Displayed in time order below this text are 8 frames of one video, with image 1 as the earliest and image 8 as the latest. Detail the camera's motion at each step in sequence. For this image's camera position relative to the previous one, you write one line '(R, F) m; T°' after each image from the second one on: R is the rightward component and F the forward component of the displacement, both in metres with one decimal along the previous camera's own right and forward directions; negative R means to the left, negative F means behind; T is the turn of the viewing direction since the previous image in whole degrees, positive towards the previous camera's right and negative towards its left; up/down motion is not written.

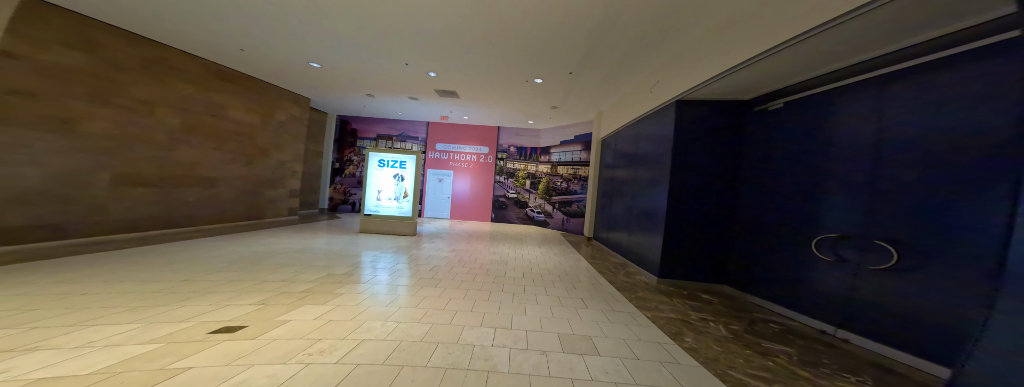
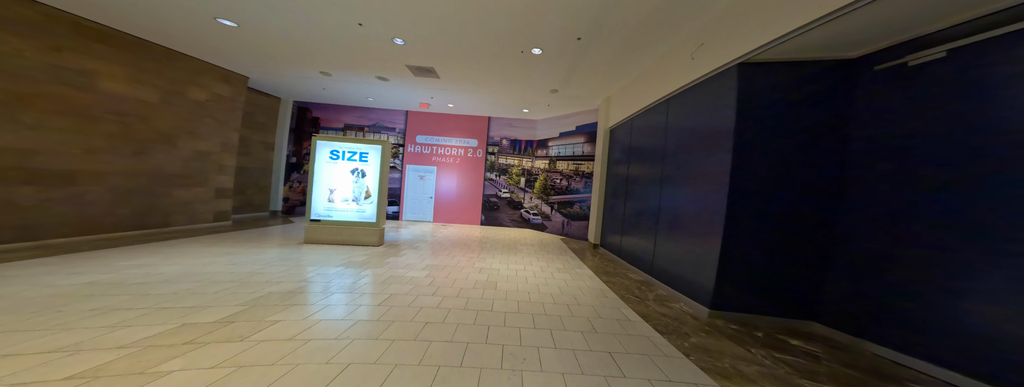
(+0.1, +1.4) m; +1°
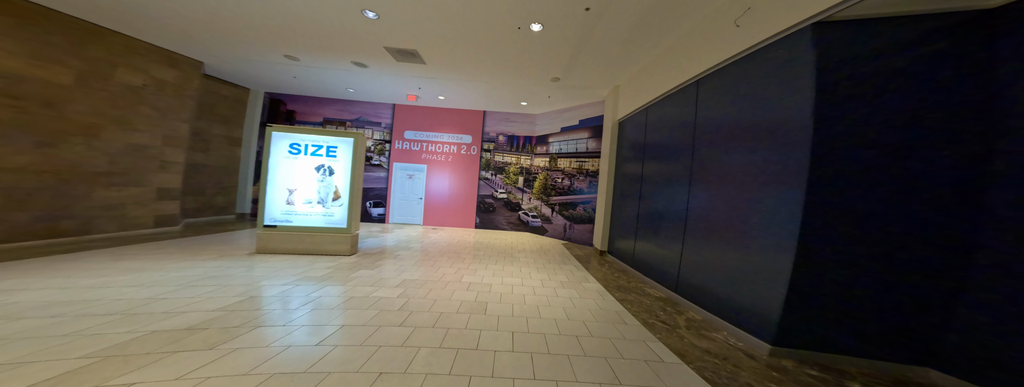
(+0.1, +0.8) m; 0°
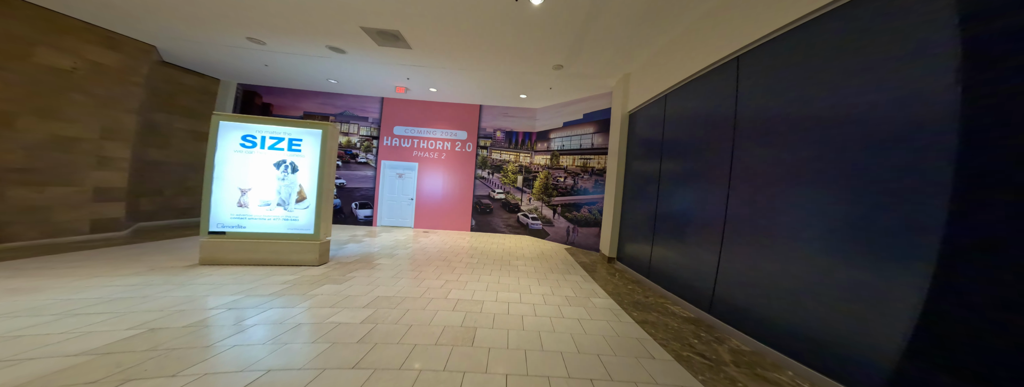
(+0.1, +0.7) m; 0°
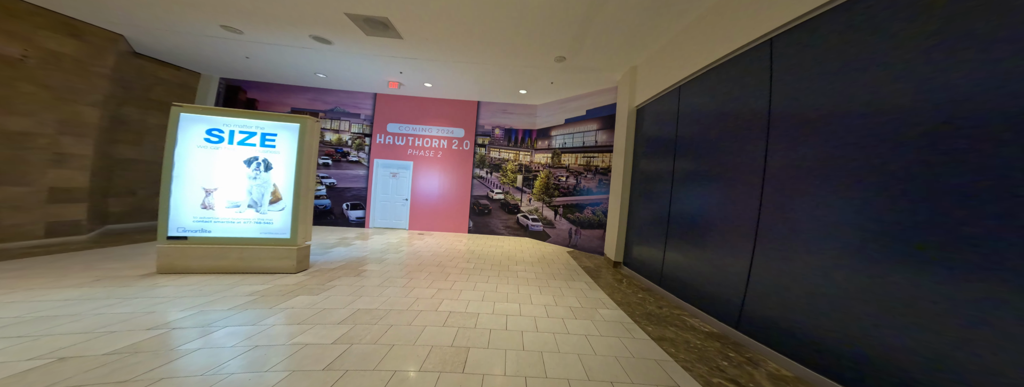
(0.0, +0.4) m; 0°
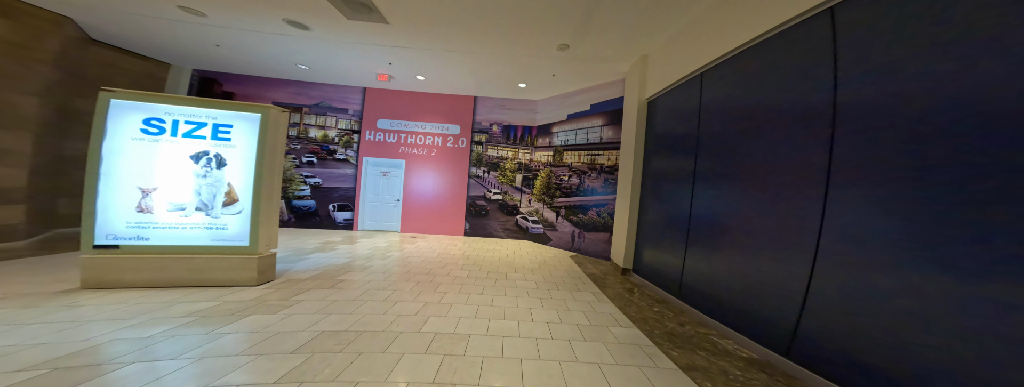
(0.0, +0.5) m; 0°
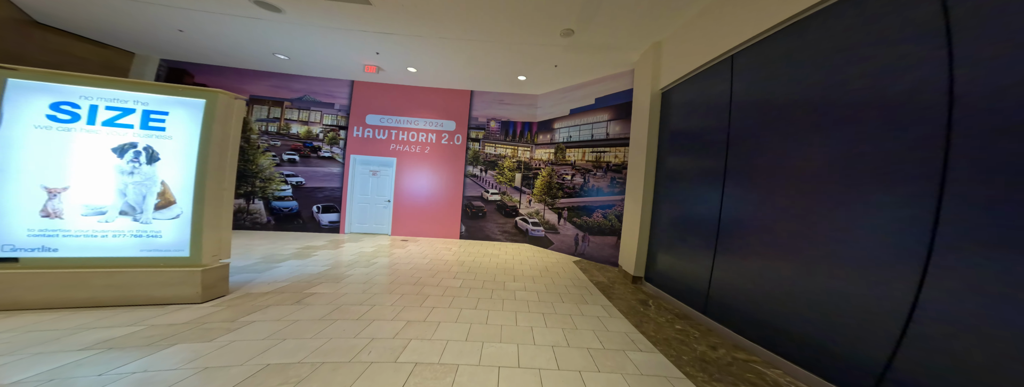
(0.0, +0.5) m; 0°
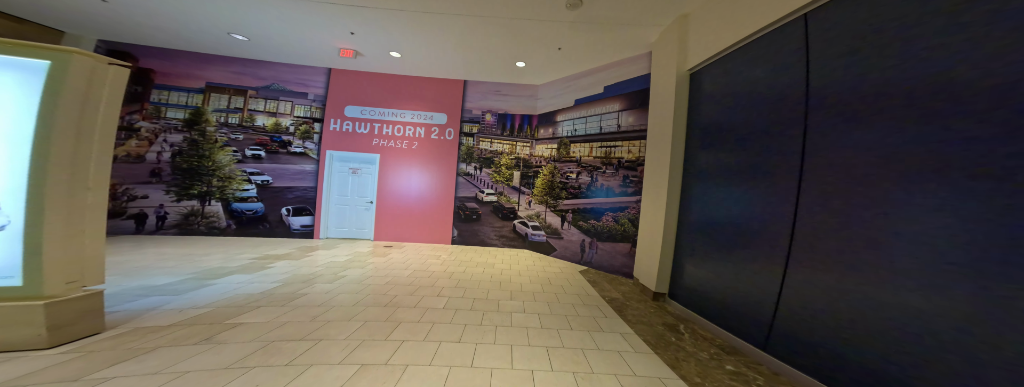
(+0.1, +0.7) m; 0°
